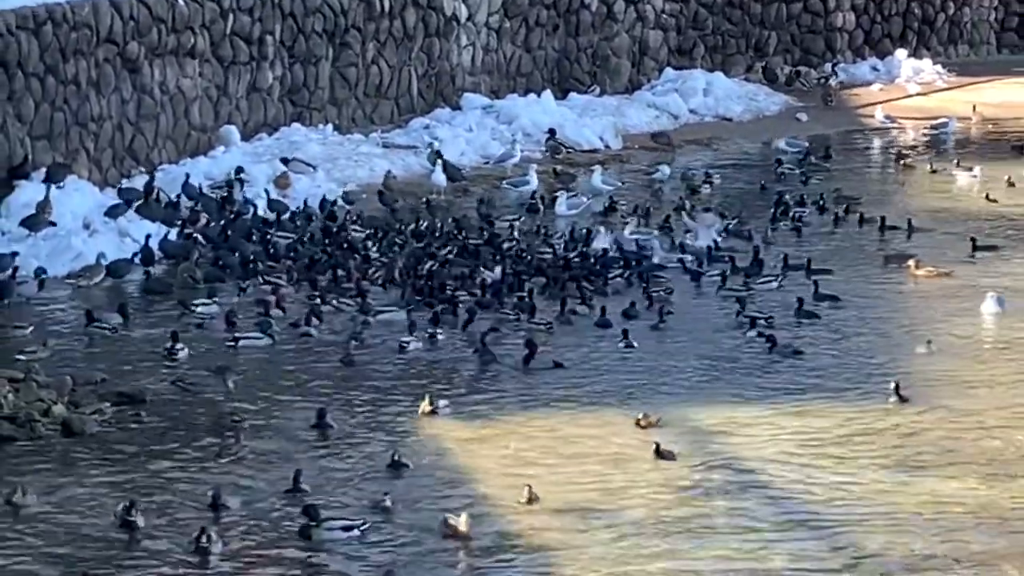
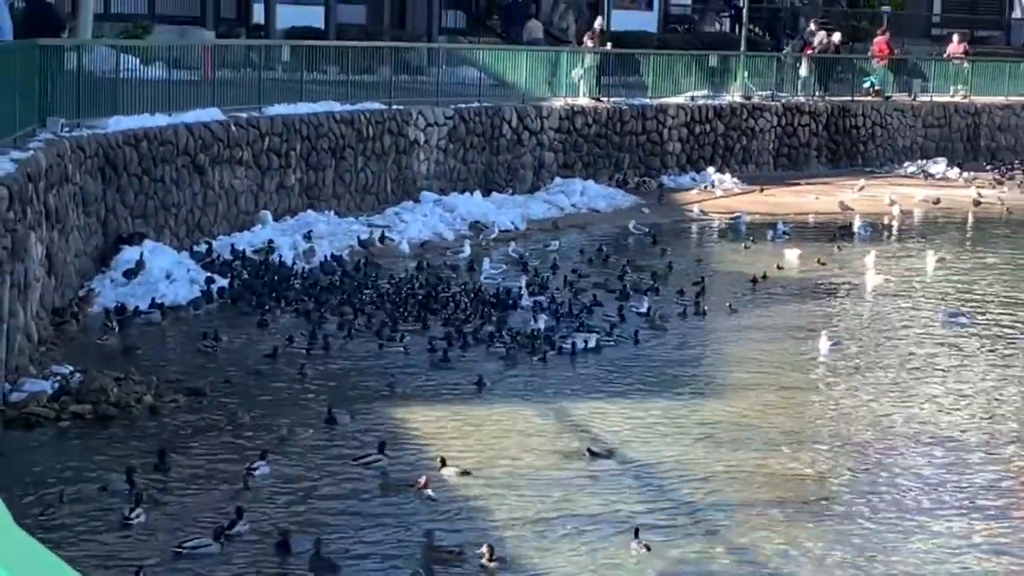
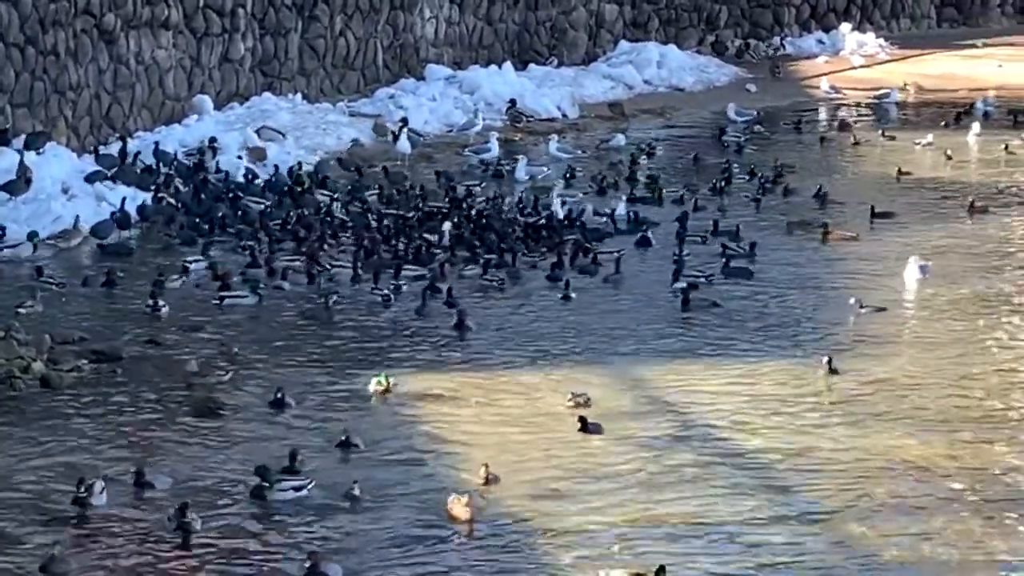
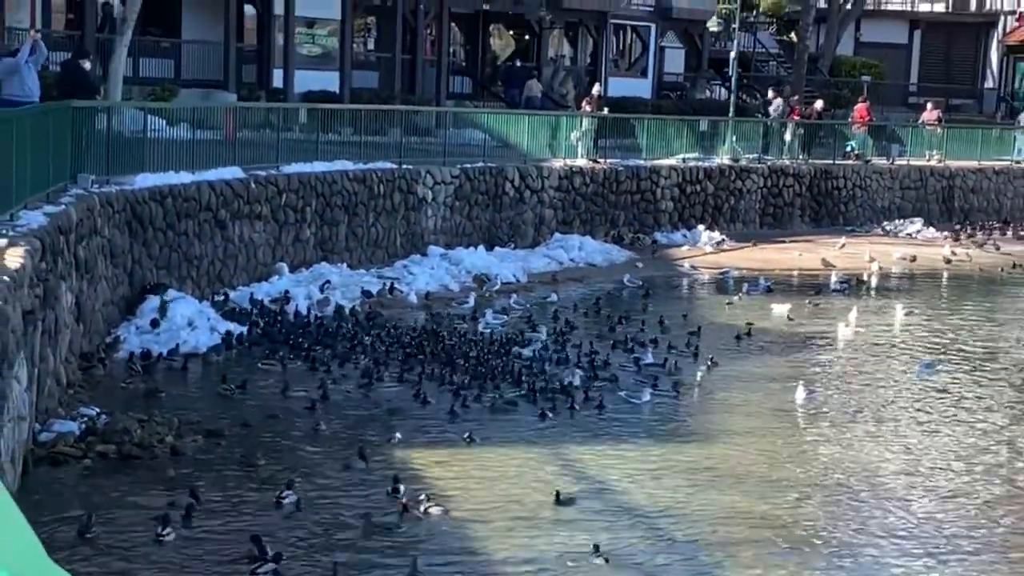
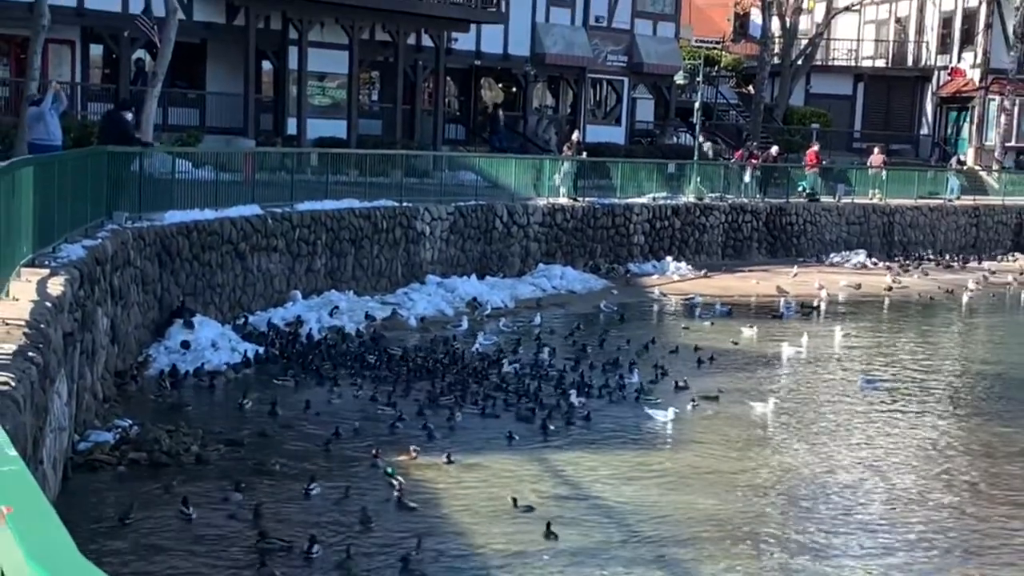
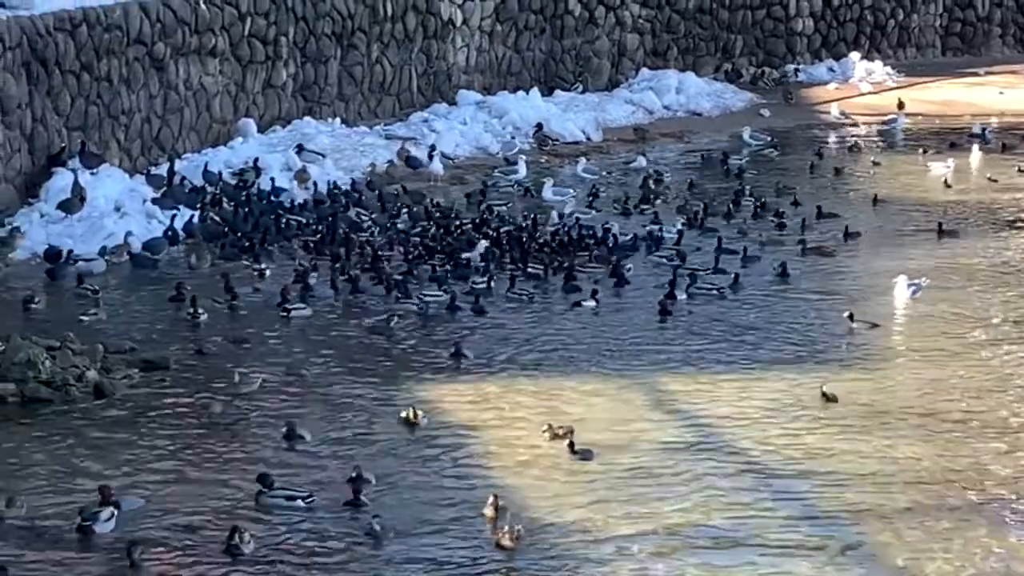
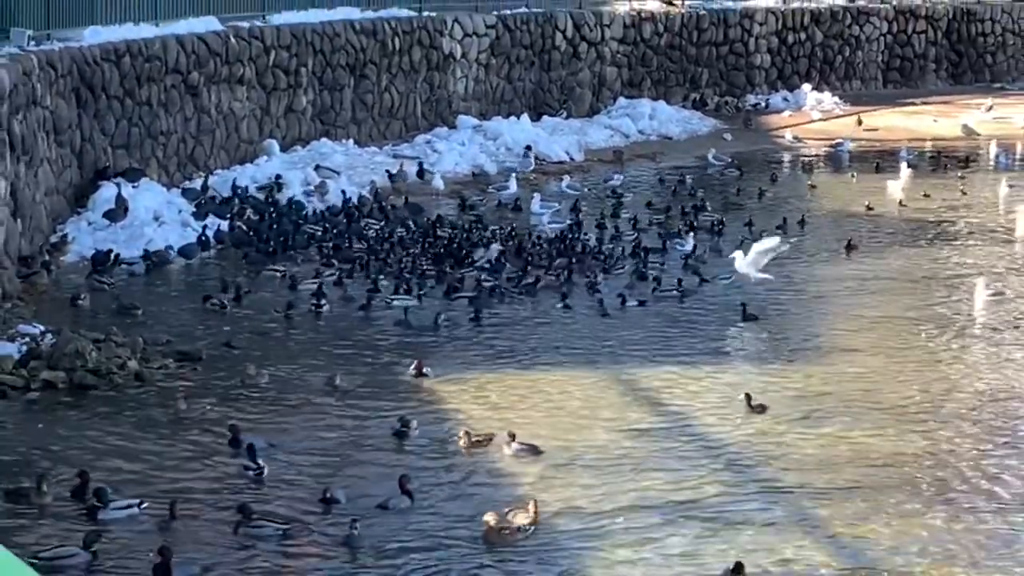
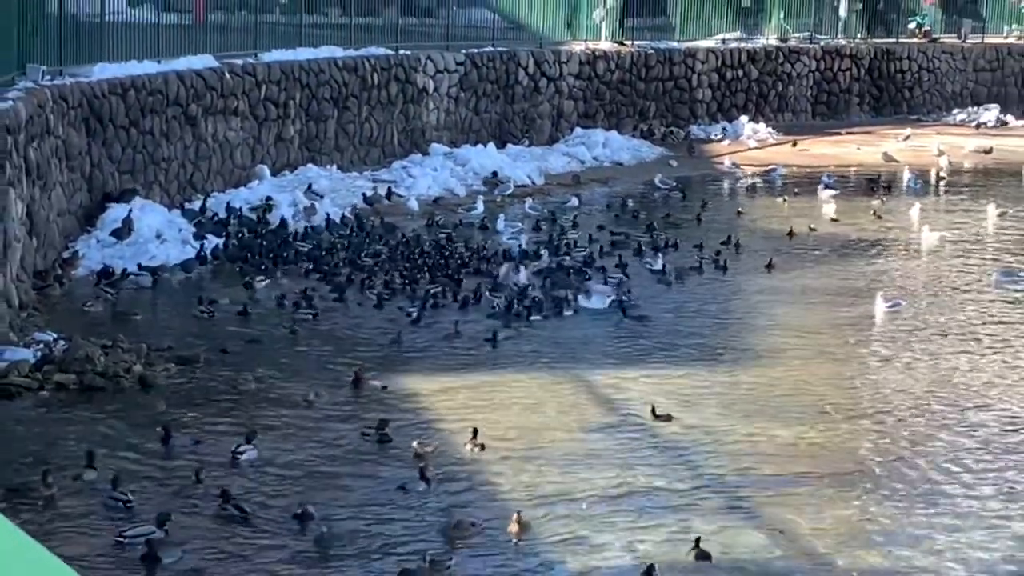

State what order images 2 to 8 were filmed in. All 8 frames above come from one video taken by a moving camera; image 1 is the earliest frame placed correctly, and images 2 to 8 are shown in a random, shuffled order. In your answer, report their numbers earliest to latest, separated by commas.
3, 6, 7, 8, 2, 4, 5
